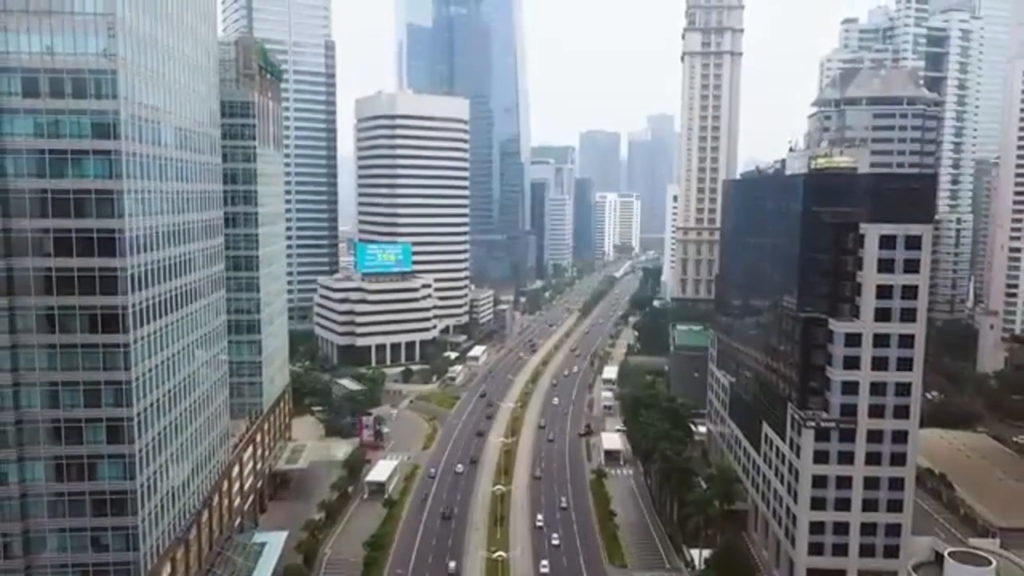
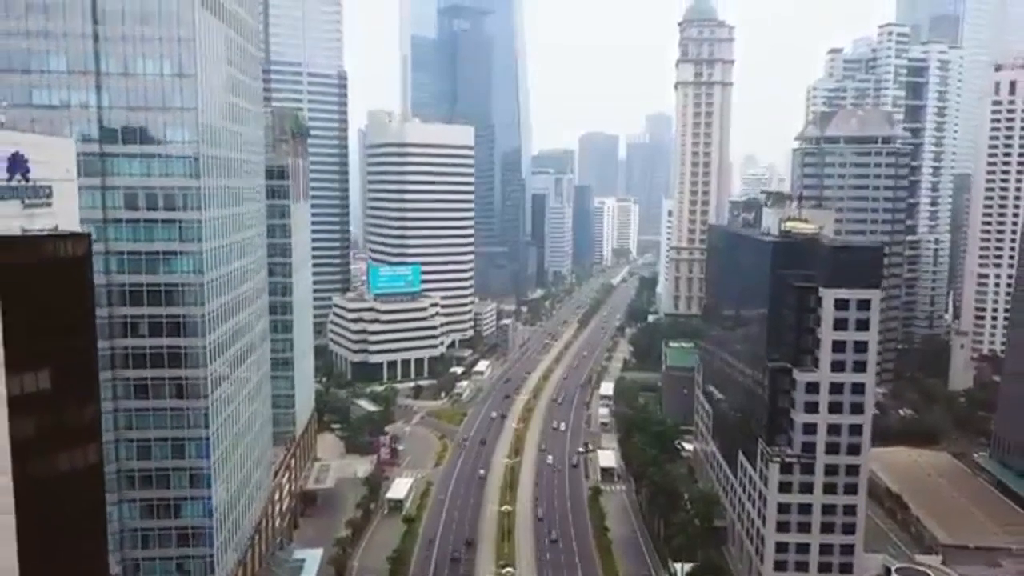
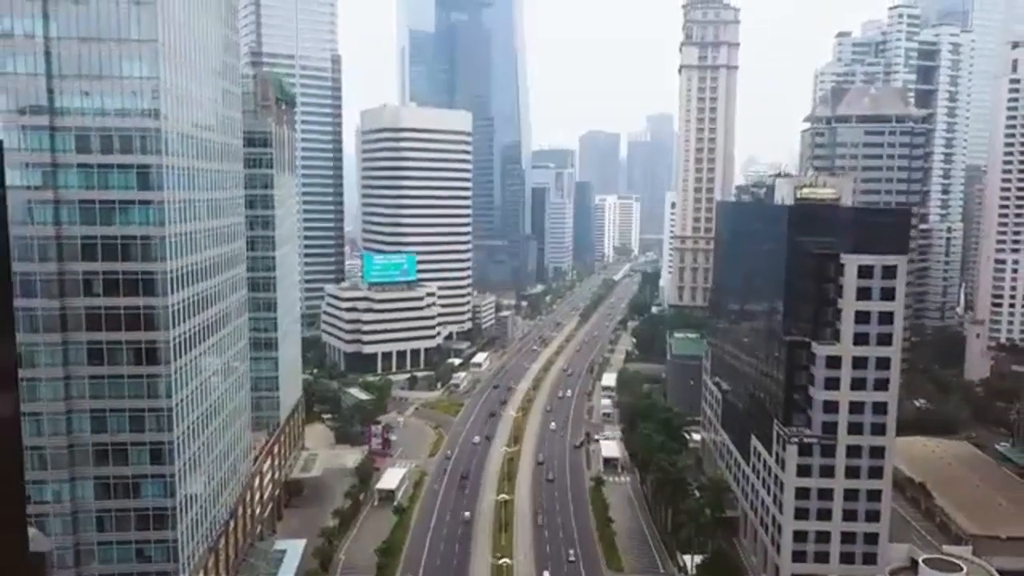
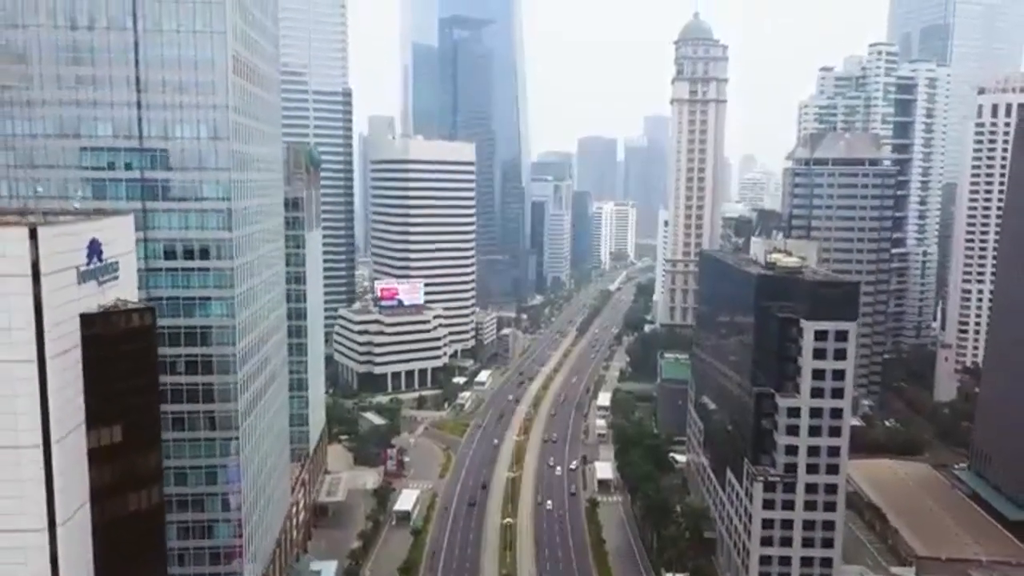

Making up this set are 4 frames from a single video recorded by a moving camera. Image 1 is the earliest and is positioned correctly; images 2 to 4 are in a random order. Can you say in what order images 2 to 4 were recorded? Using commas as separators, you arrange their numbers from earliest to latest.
3, 2, 4
